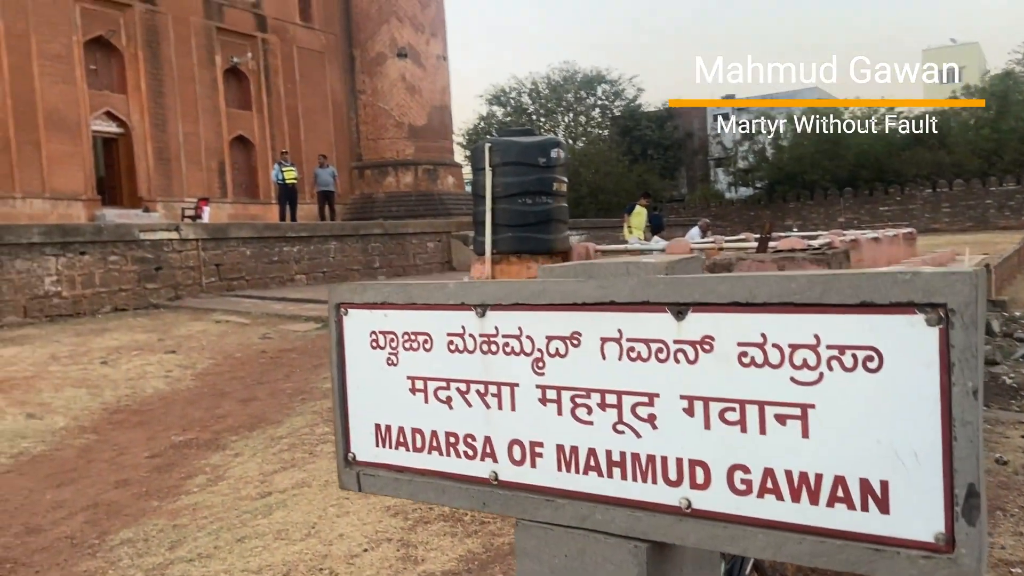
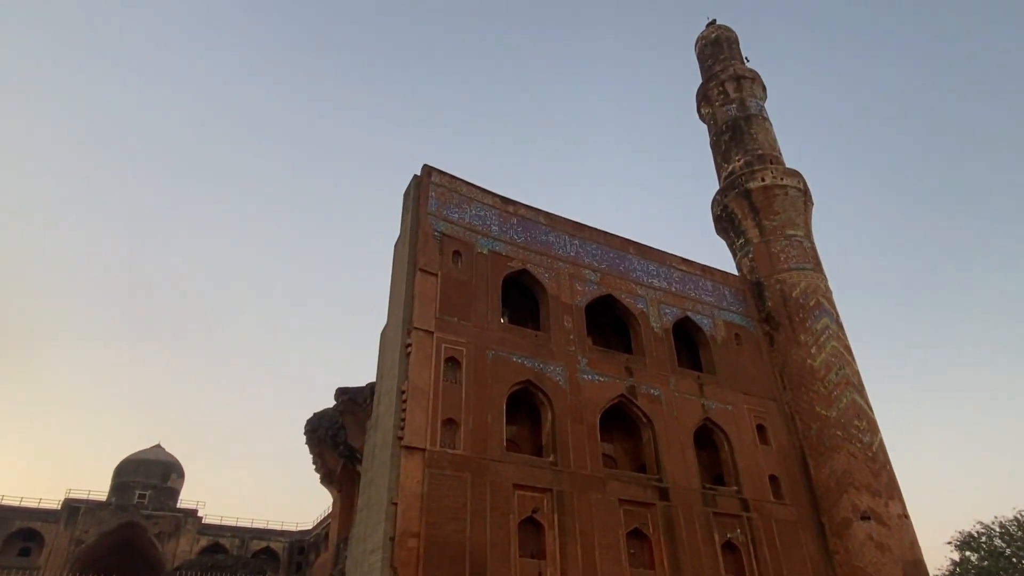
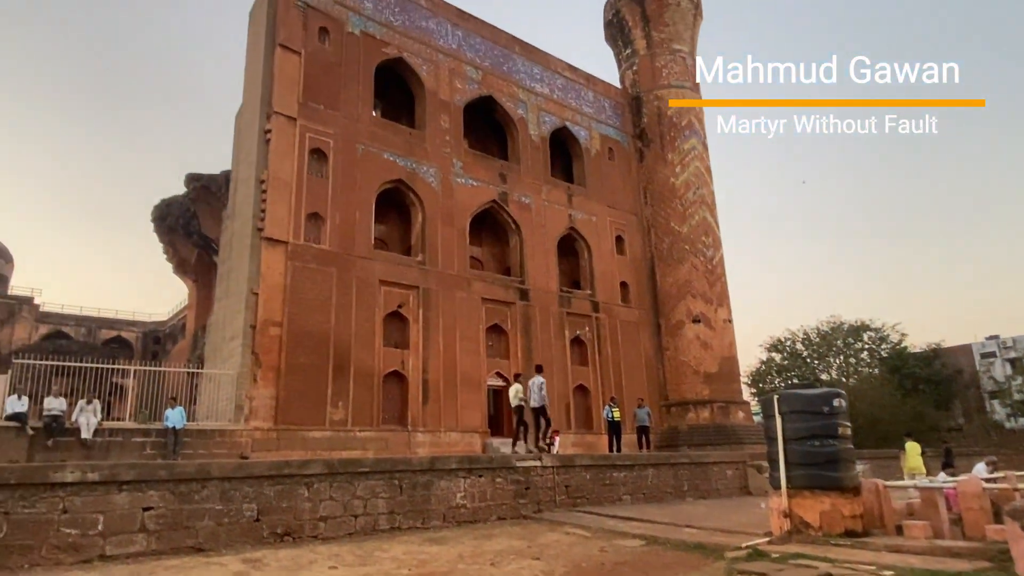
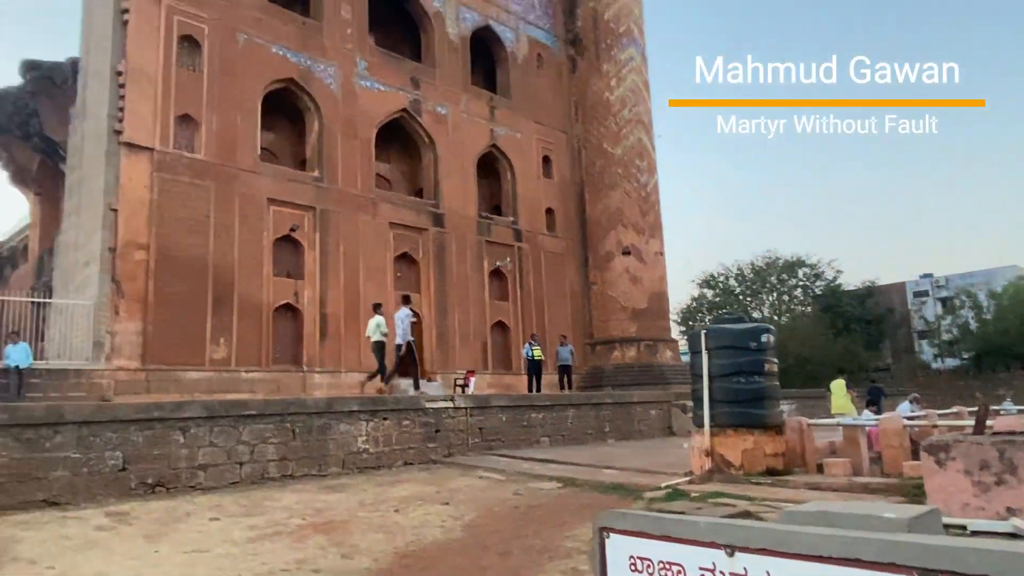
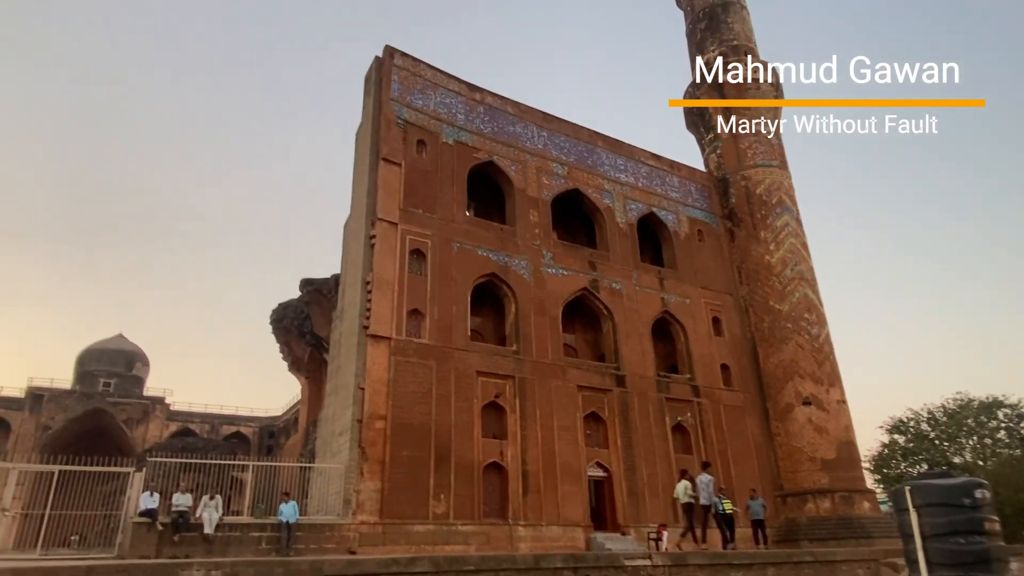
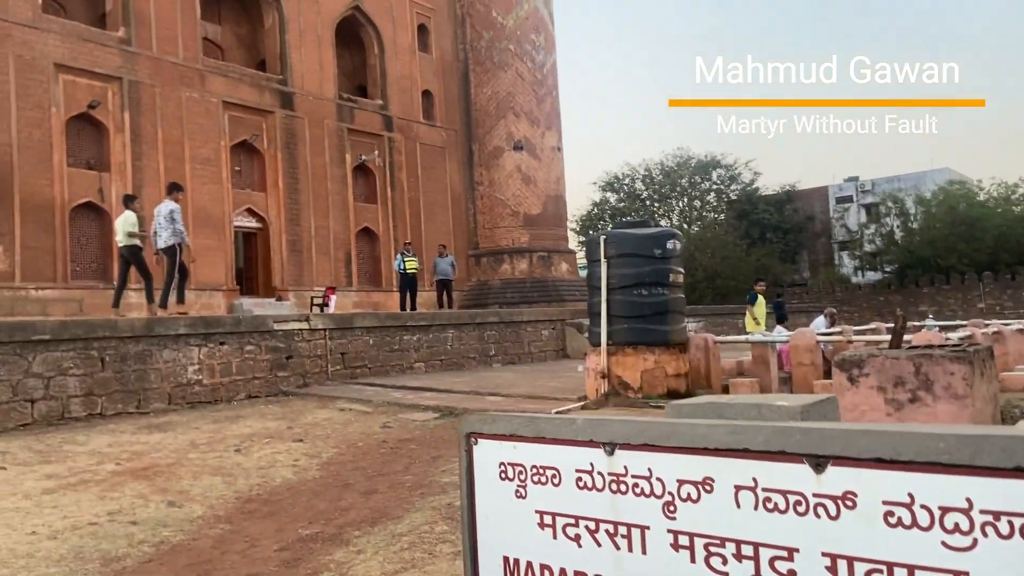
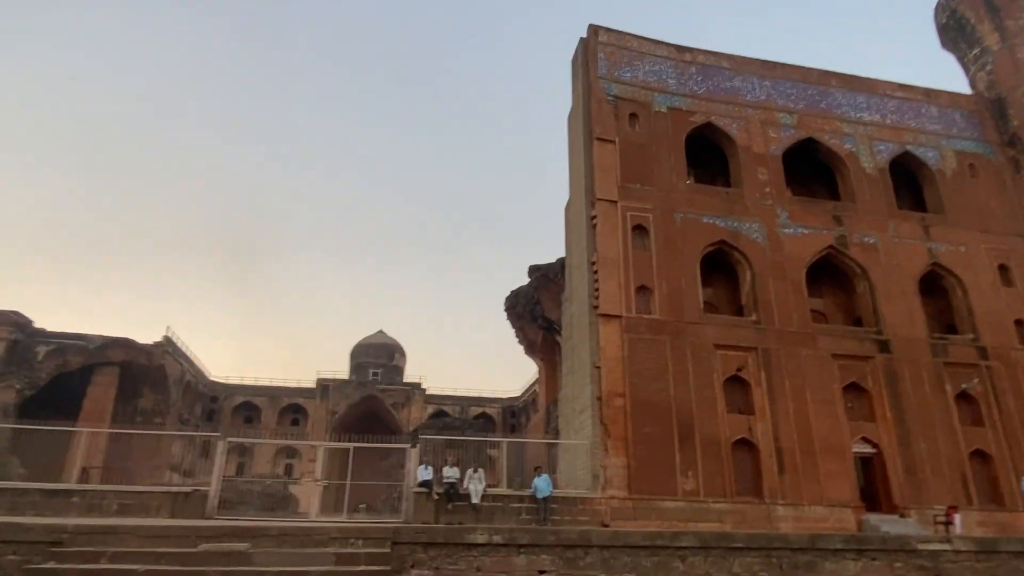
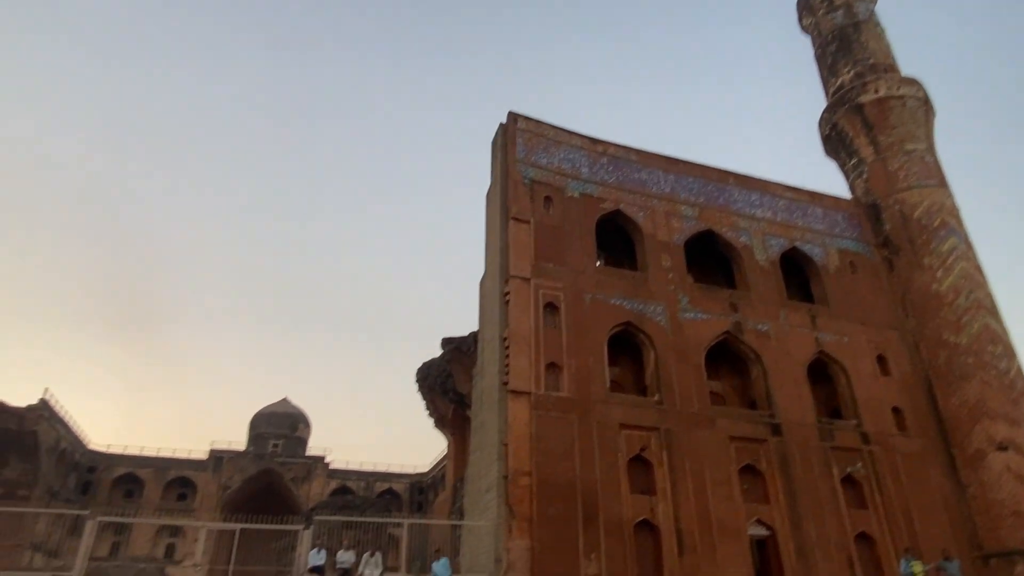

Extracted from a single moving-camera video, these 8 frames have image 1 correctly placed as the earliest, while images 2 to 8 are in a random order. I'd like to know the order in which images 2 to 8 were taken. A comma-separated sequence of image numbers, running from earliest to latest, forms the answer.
6, 4, 3, 5, 2, 8, 7
